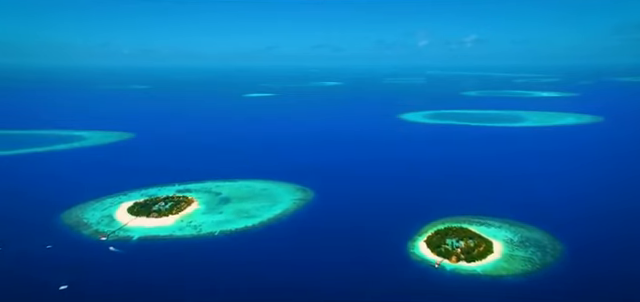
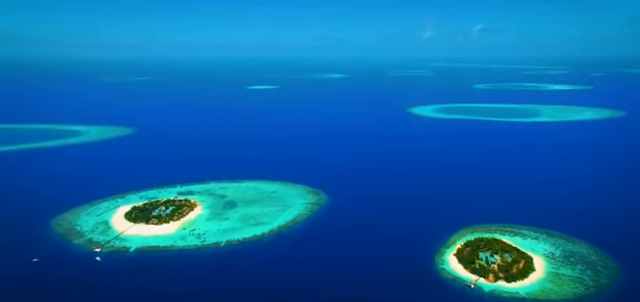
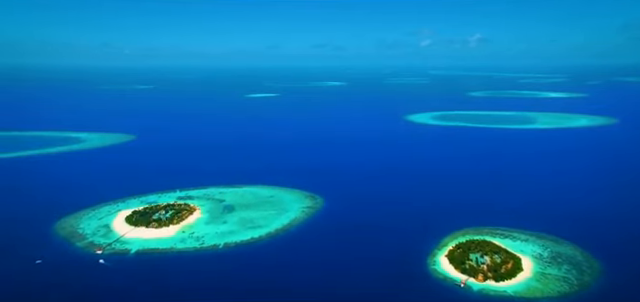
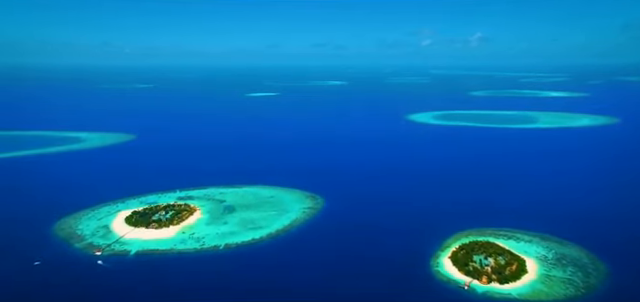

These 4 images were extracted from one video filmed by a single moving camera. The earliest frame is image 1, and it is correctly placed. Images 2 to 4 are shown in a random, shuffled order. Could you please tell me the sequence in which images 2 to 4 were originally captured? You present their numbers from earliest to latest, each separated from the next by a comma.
3, 4, 2
